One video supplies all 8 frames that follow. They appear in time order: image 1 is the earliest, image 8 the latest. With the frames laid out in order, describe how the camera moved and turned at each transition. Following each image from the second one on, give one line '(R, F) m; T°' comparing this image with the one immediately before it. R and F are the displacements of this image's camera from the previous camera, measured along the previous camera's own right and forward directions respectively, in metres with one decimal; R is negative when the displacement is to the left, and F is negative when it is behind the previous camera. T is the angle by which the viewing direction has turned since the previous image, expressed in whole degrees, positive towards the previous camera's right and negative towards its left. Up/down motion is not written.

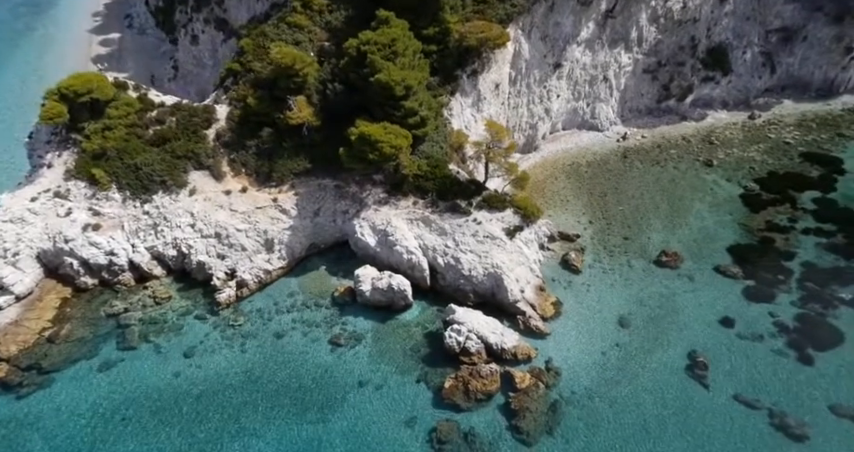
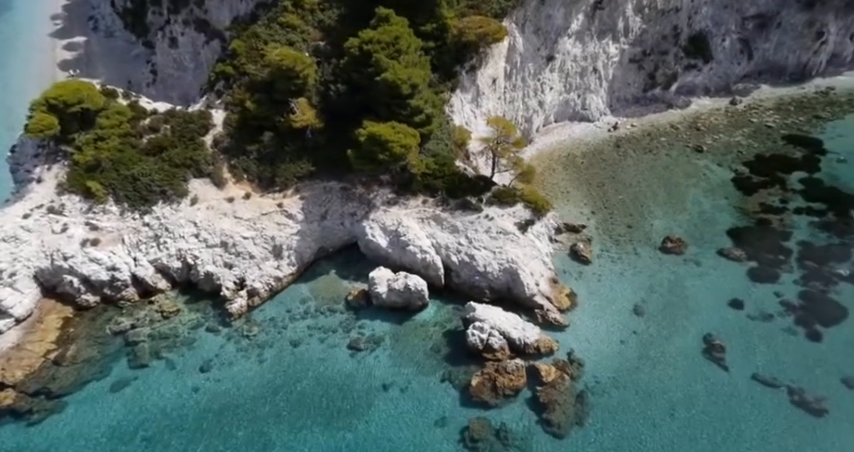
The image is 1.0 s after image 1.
(-2.5, +0.3) m; +3°
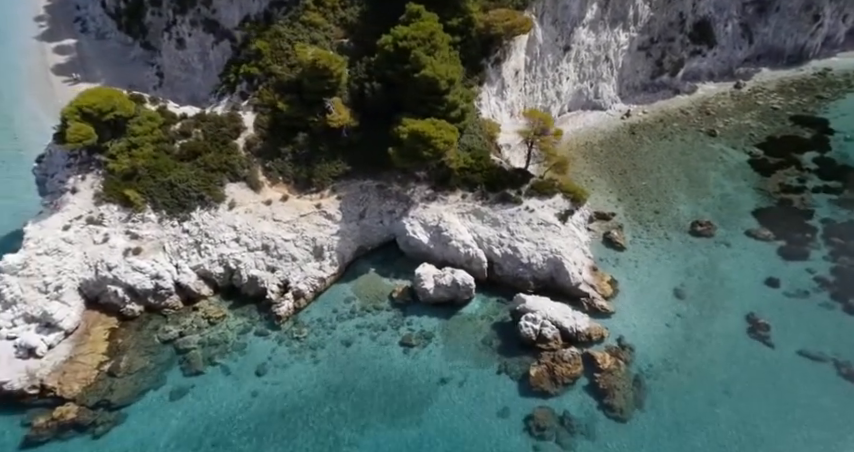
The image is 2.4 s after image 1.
(-3.6, -0.2) m; +2°
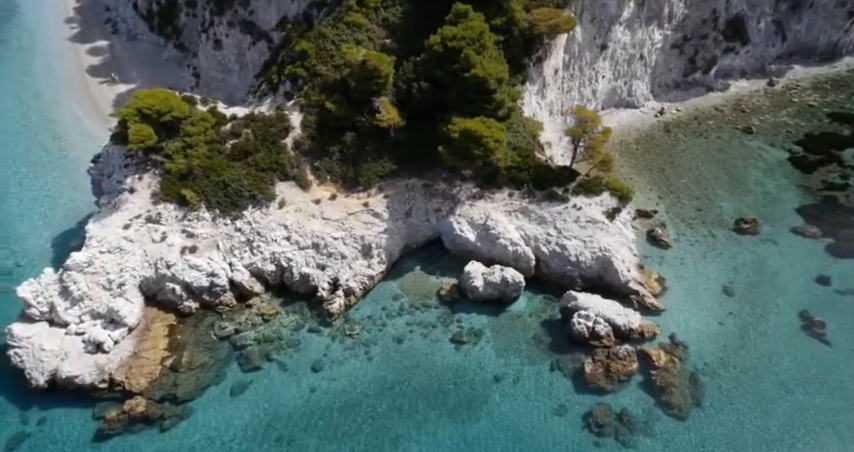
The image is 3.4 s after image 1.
(-2.2, -0.4) m; -1°
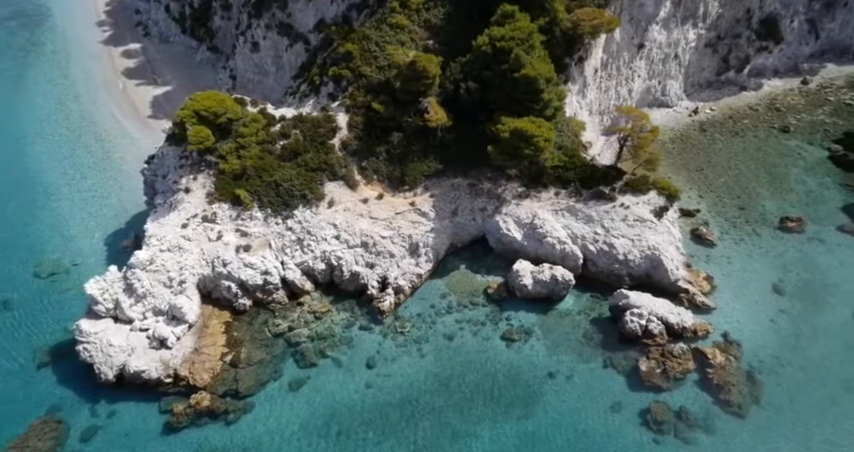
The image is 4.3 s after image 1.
(-2.2, -0.4) m; -1°
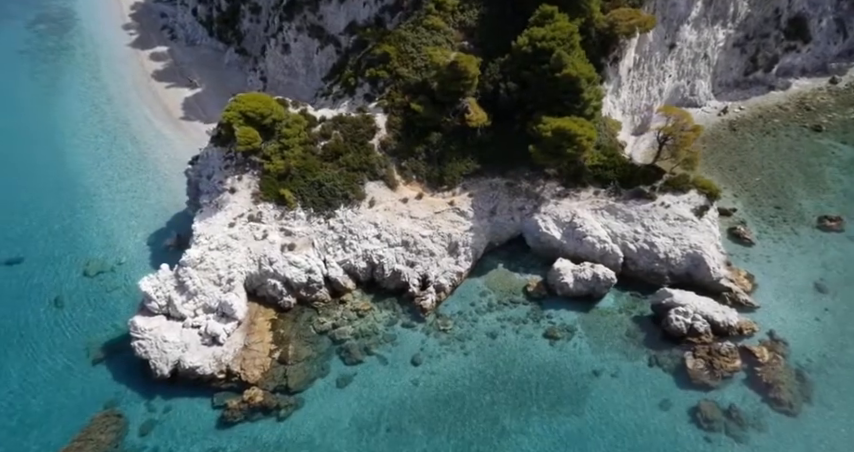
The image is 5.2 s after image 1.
(-1.8, -0.3) m; -1°
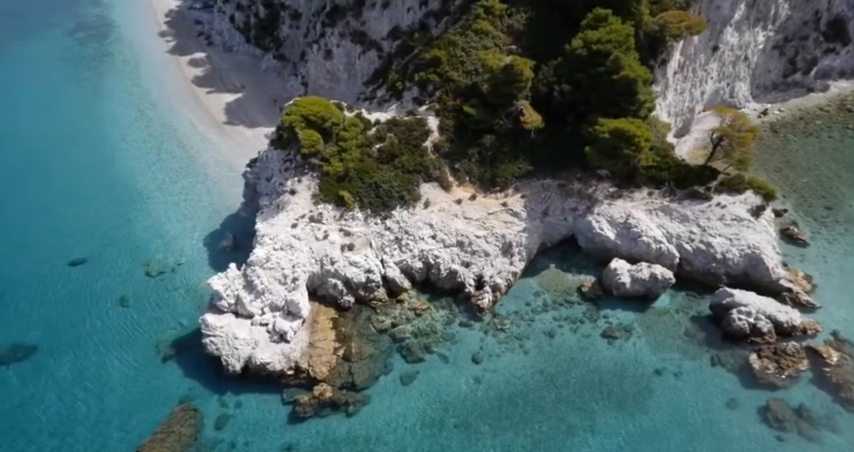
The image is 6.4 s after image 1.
(-2.5, -0.5) m; -1°
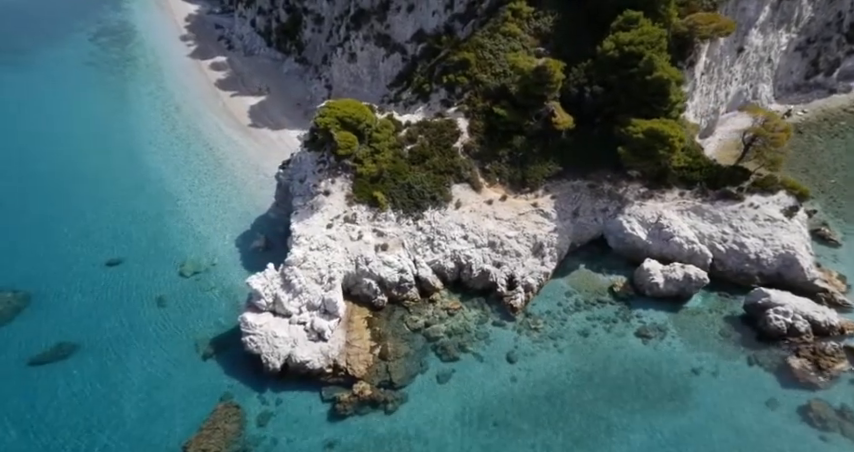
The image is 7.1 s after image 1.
(-1.5, -0.2) m; -1°
